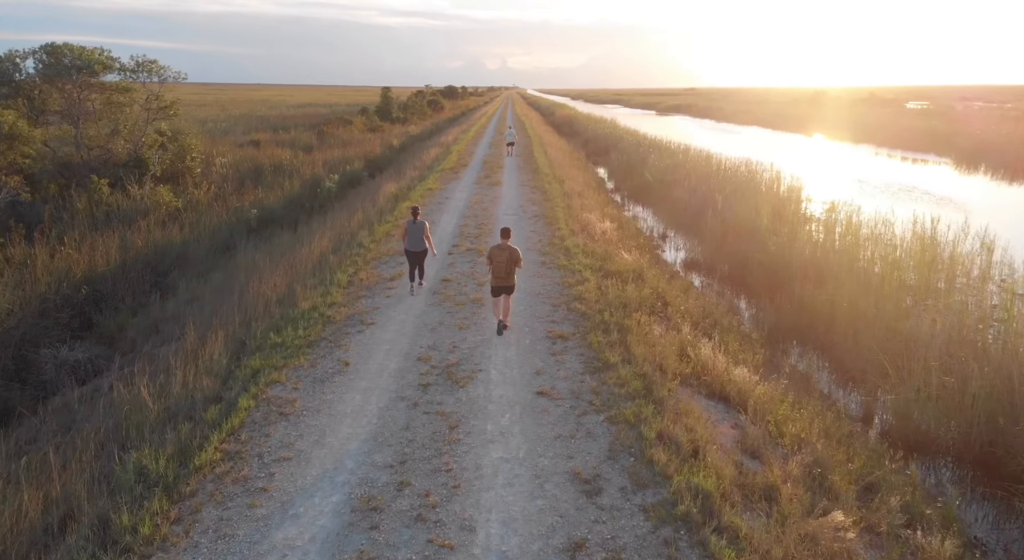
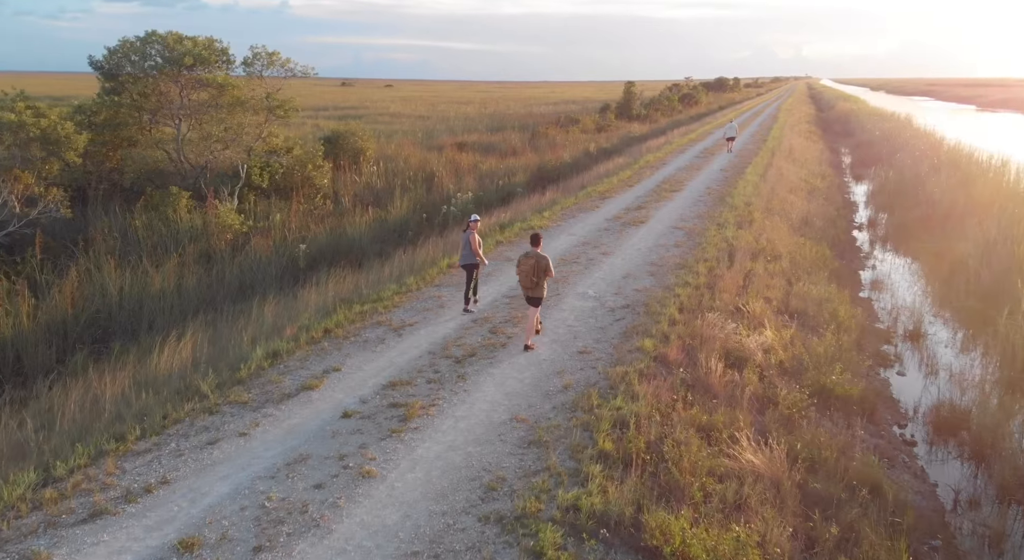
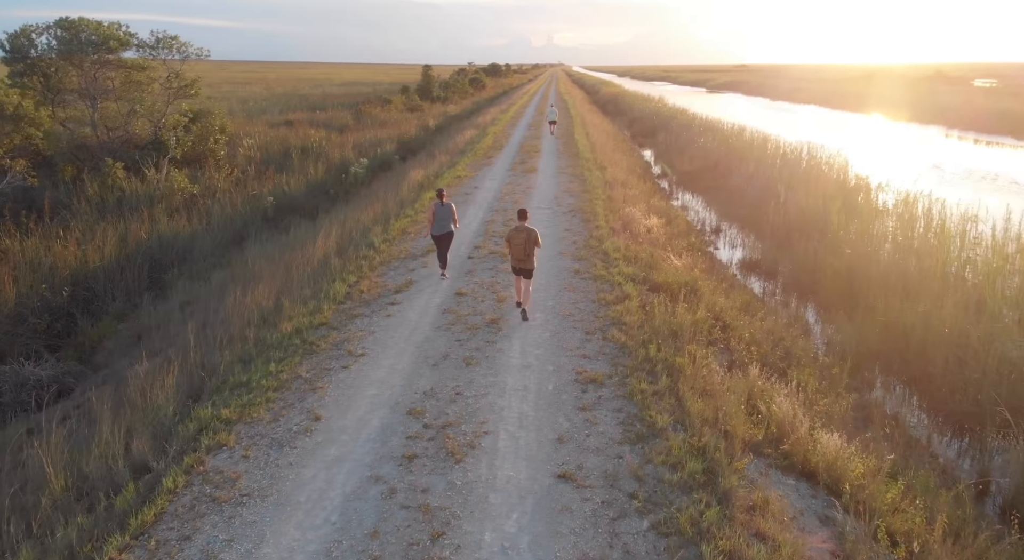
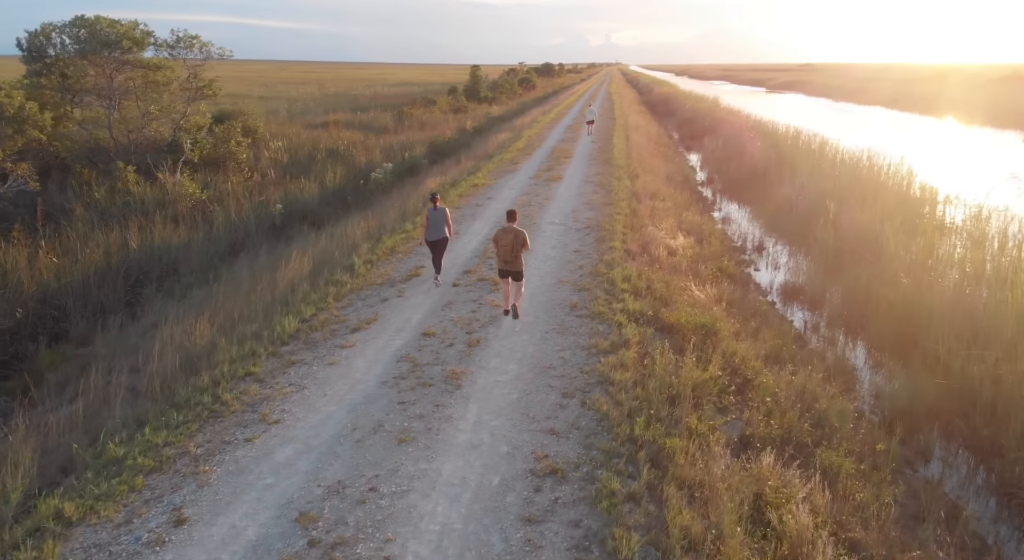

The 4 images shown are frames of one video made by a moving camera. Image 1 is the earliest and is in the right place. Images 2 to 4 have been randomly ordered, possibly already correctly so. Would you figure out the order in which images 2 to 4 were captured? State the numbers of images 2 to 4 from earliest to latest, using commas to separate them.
3, 4, 2
